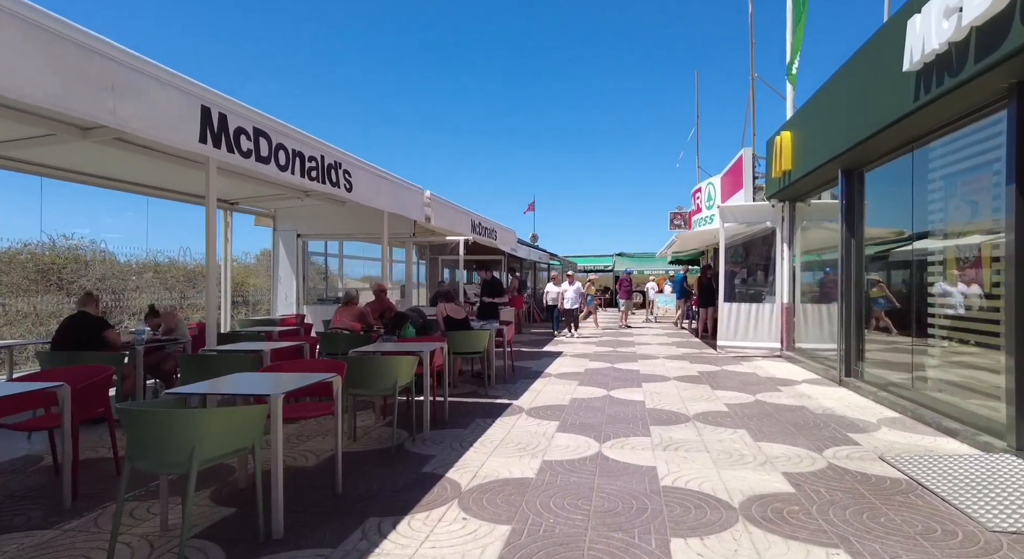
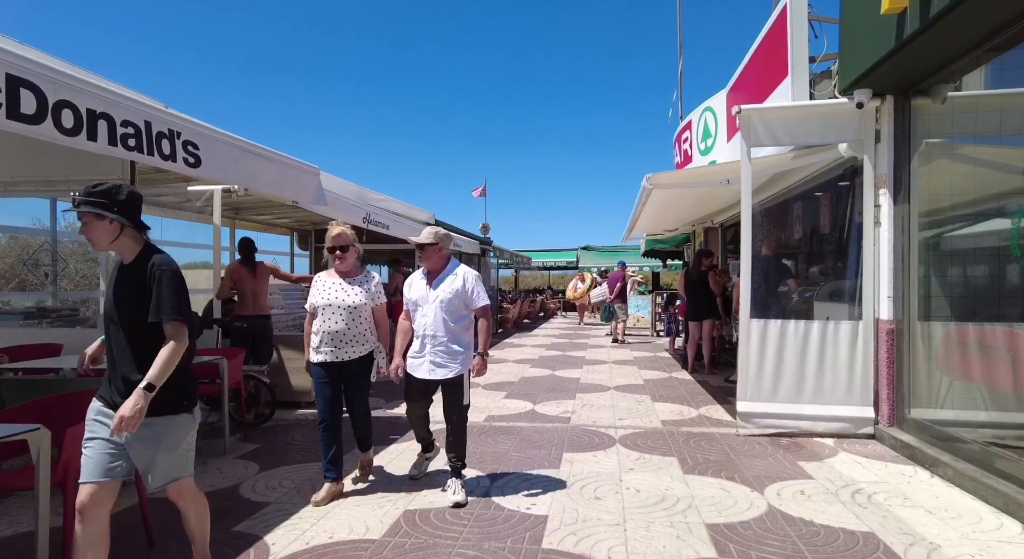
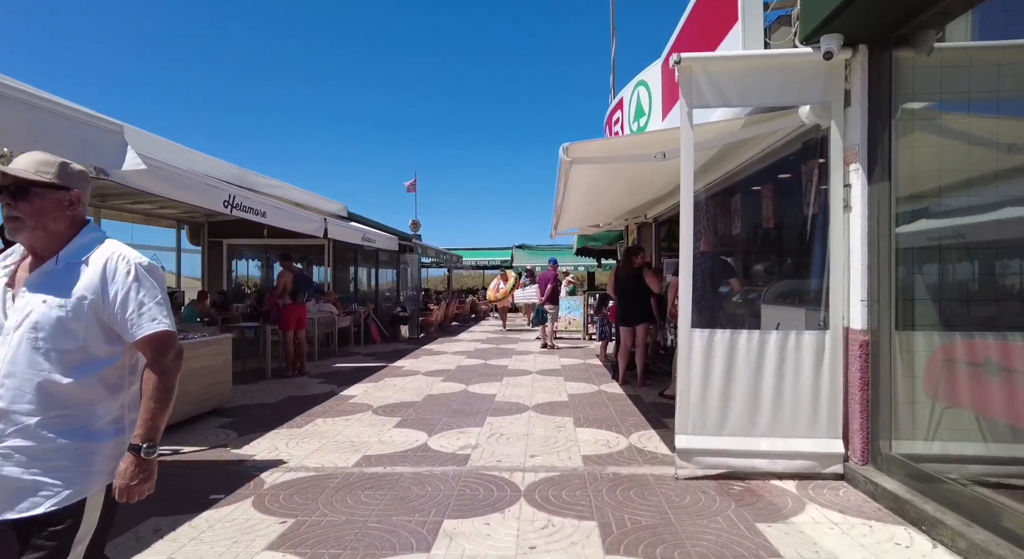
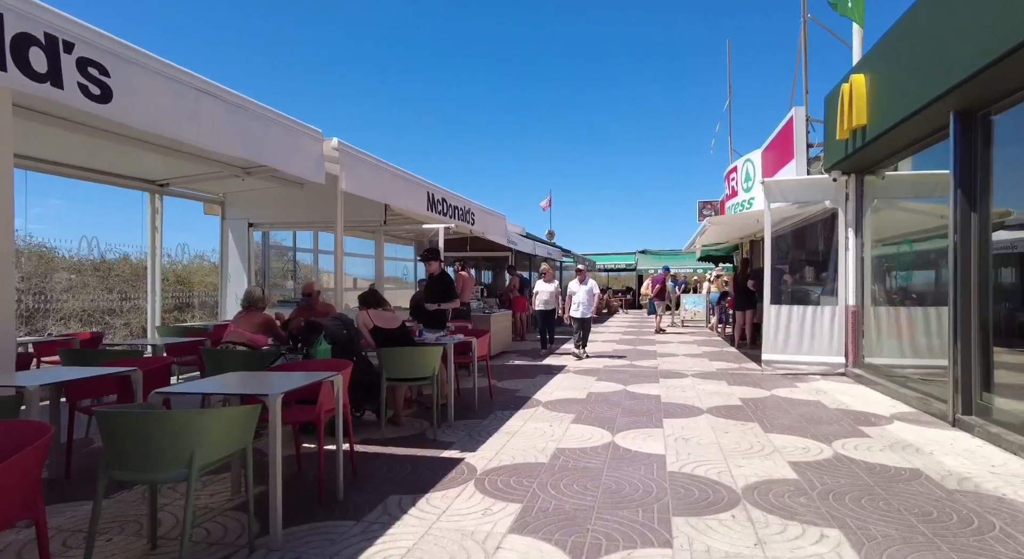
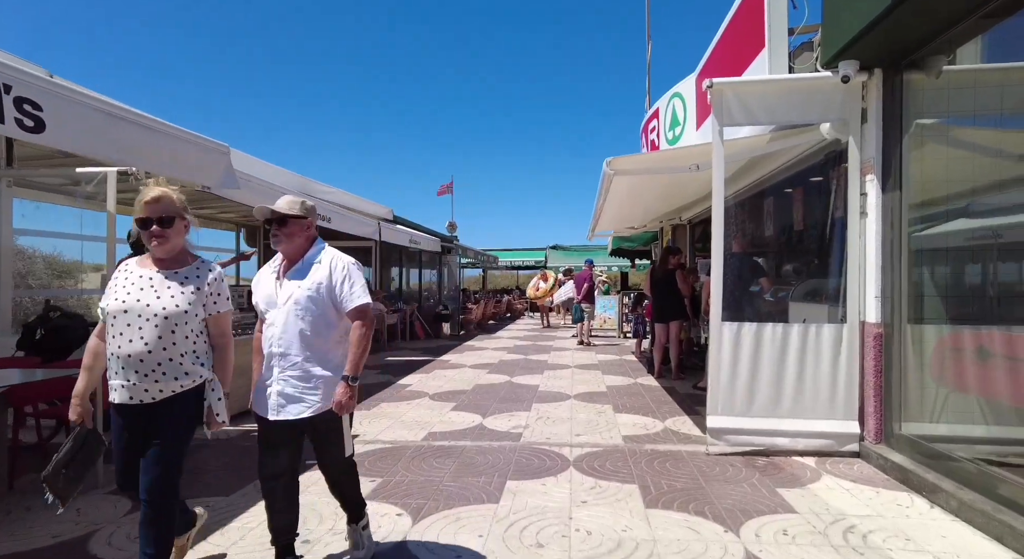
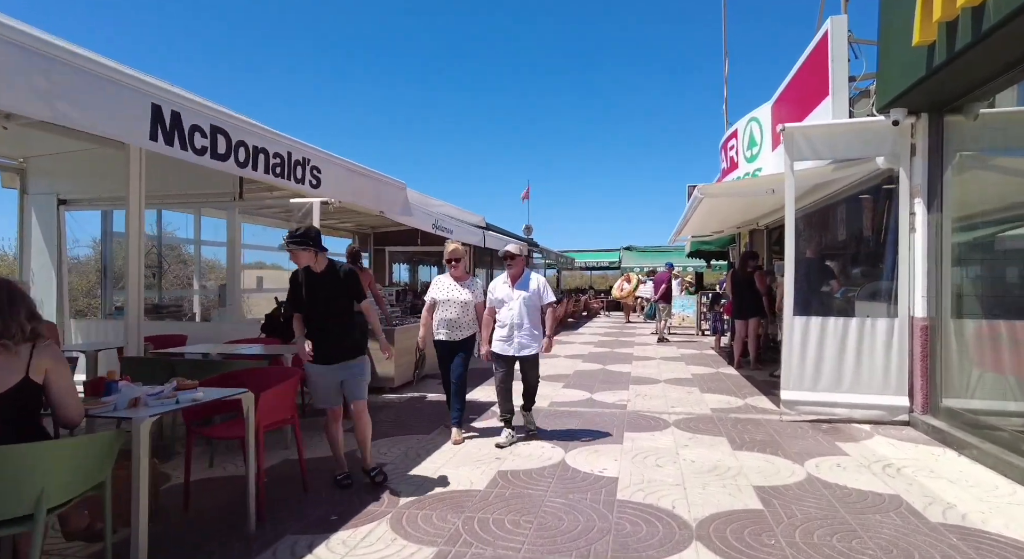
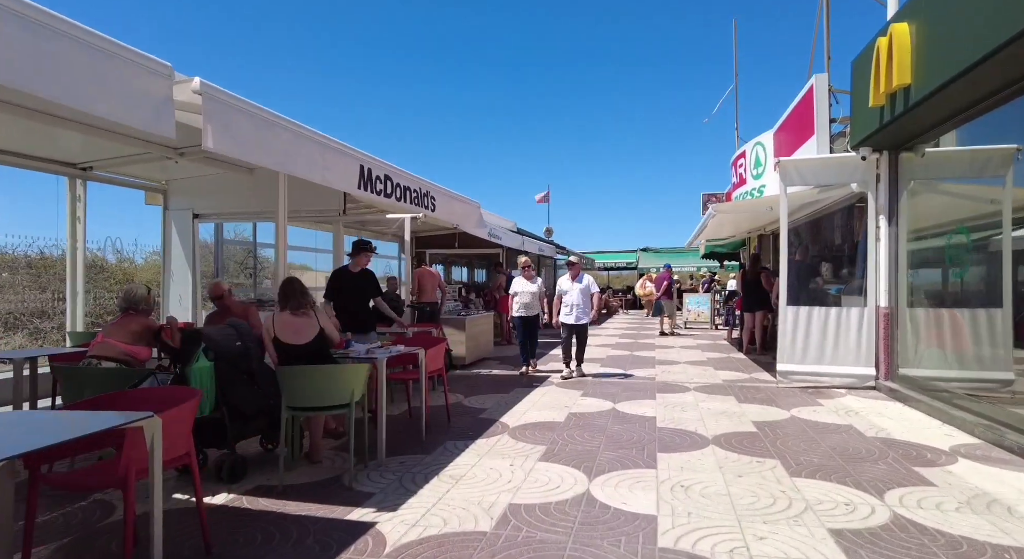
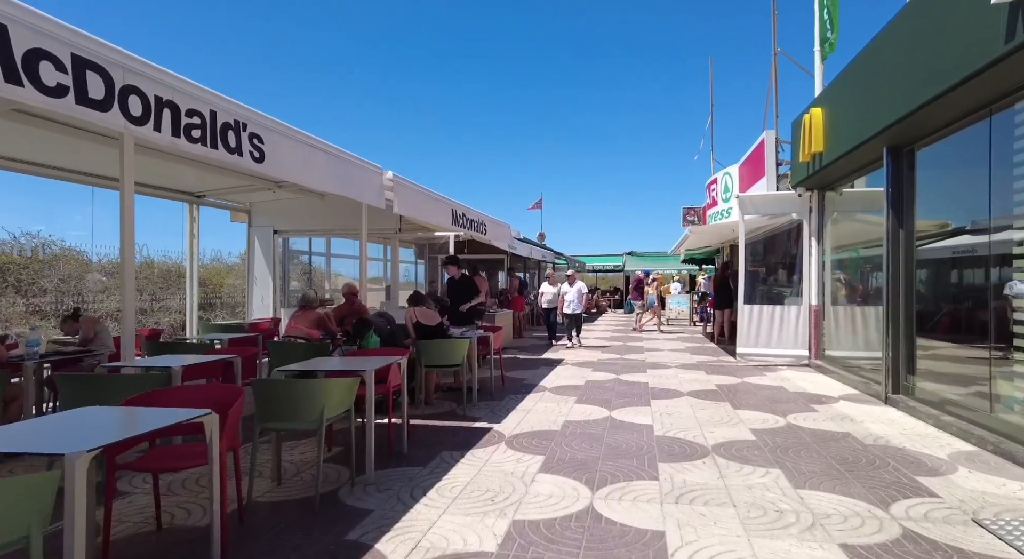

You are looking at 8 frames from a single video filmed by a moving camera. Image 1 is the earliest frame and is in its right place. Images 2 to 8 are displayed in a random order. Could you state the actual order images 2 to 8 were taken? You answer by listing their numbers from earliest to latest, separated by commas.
8, 4, 7, 6, 2, 5, 3
